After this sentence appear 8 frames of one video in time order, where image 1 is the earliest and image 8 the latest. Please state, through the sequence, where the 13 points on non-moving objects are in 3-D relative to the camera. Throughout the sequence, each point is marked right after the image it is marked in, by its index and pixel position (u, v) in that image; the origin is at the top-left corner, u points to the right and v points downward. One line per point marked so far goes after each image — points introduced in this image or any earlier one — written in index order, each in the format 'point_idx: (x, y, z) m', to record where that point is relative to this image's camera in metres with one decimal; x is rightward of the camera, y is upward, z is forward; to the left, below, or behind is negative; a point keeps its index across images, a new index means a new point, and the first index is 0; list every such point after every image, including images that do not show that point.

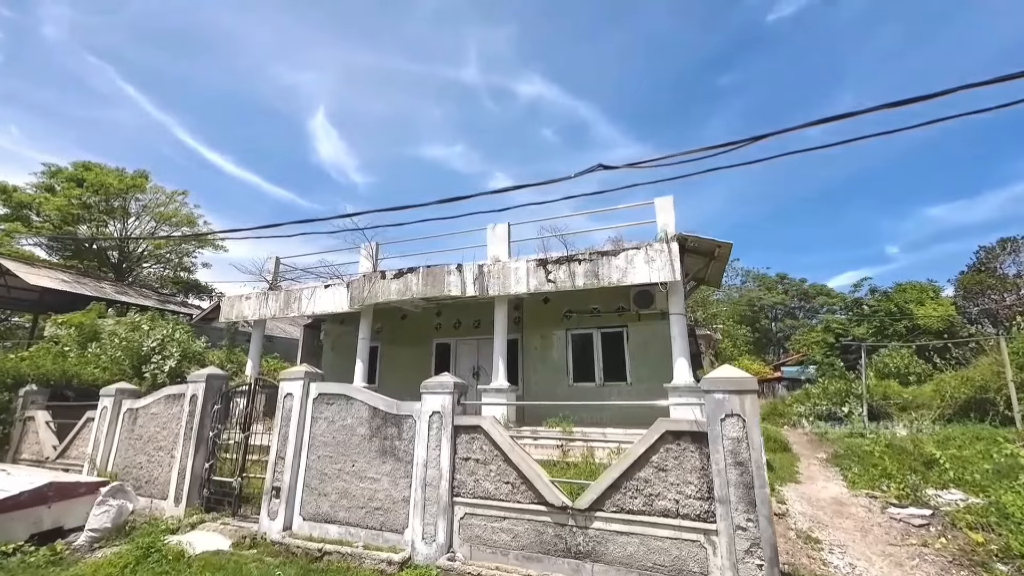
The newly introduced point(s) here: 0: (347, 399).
0: (-2.3, -1.5, +5.9) m
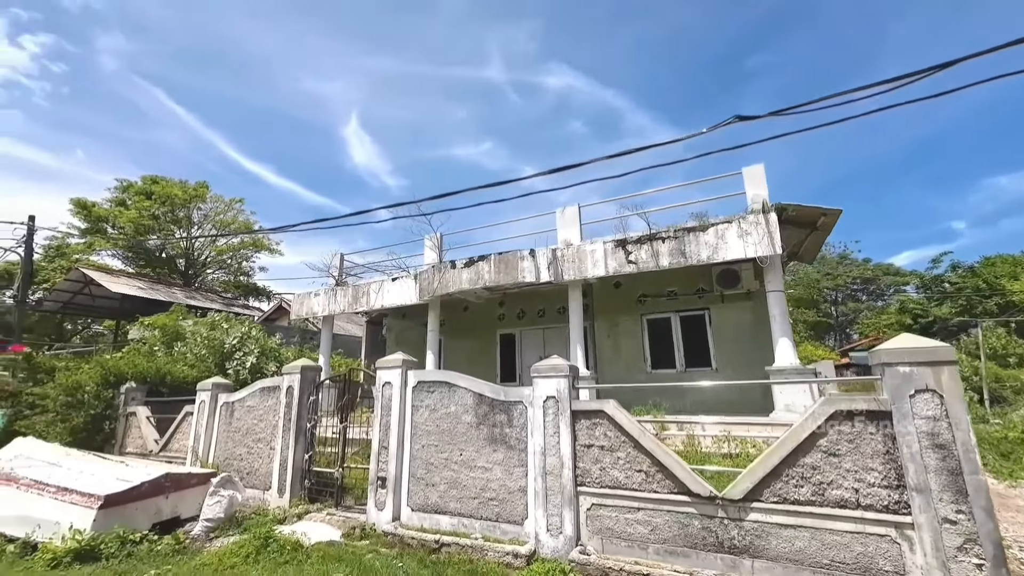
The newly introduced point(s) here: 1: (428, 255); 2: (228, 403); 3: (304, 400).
0: (-0.8, -1.3, +5.7) m
1: (-2.3, +0.9, +11.7) m
2: (-5.1, -2.1, +7.7) m
3: (-3.3, -1.8, +6.9) m
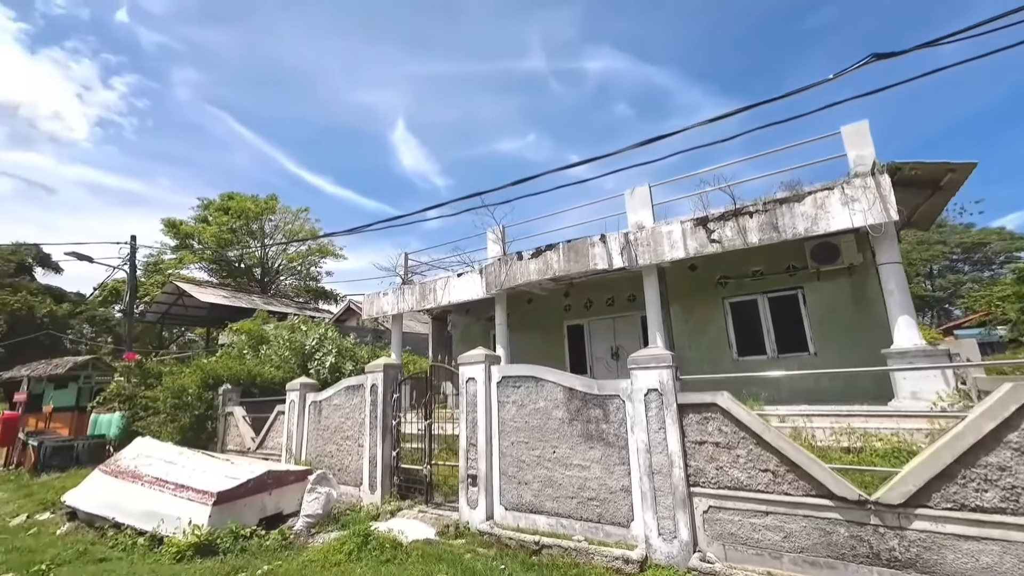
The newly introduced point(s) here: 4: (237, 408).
0: (+0.3, -1.2, +5.5) m
1: (-0.6, +1.1, +11.6) m
2: (-3.7, -2.1, +8.0) m
3: (-2.0, -1.8, +6.9) m
4: (-6.2, -2.7, +9.8) m
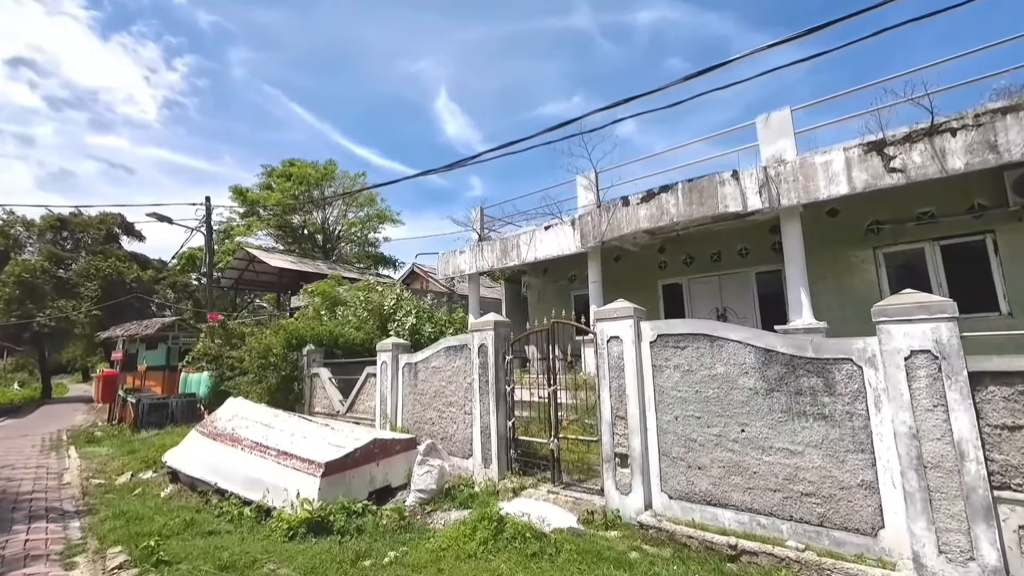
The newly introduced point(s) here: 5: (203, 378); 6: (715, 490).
0: (+2.0, -0.5, +4.2) m
1: (+1.7, +2.2, +10.3) m
2: (-1.7, -1.3, +7.2) m
3: (-0.2, -1.0, +6.0) m
4: (-4.1, -1.8, +9.3) m
5: (-8.4, -2.4, +11.6) m
6: (+1.9, -1.9, +4.1) m
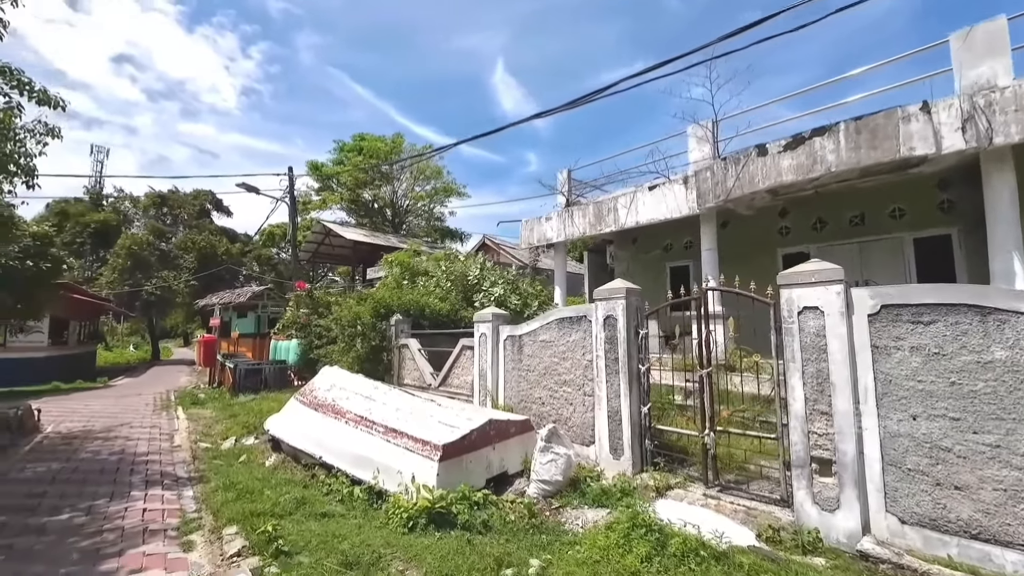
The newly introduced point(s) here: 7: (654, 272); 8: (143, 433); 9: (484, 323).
0: (+3.3, -0.2, +3.0) m
1: (+3.8, +2.8, +8.9) m
2: (0.0, -0.7, +6.5) m
3: (+1.4, -0.5, +5.0) m
4: (-2.1, -1.1, +8.9) m
5: (-6.0, -1.6, +11.7) m
6: (+3.2, -1.6, +2.9) m
7: (+4.1, +0.5, +12.5) m
8: (-6.2, -2.4, +7.2) m
9: (-0.4, -0.6, +6.9) m
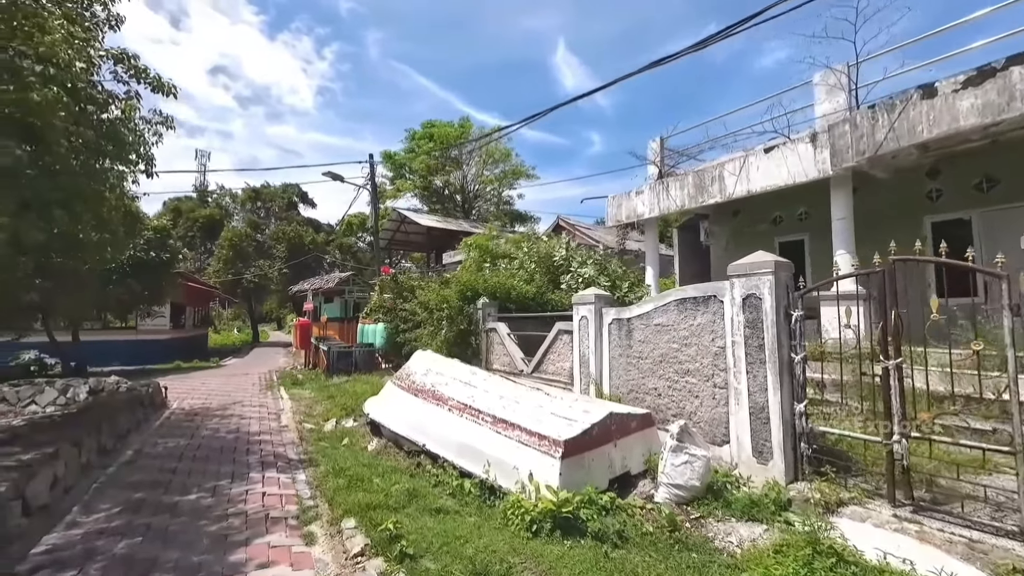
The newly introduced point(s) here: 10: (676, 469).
0: (+4.2, 0.0, +1.9) m
1: (+5.5, +3.3, +7.5) m
2: (+1.5, -0.4, +5.8) m
3: (+2.6, -0.3, +4.2) m
4: (-0.2, -0.7, +8.5) m
5: (-3.7, -1.2, +12.0) m
6: (+4.1, -1.4, +1.9) m
7: (+6.4, +1.0, +11.1) m
8: (-4.5, -2.2, +7.5) m
9: (+1.1, -0.3, +6.3) m
10: (+1.5, -1.7, +4.0) m
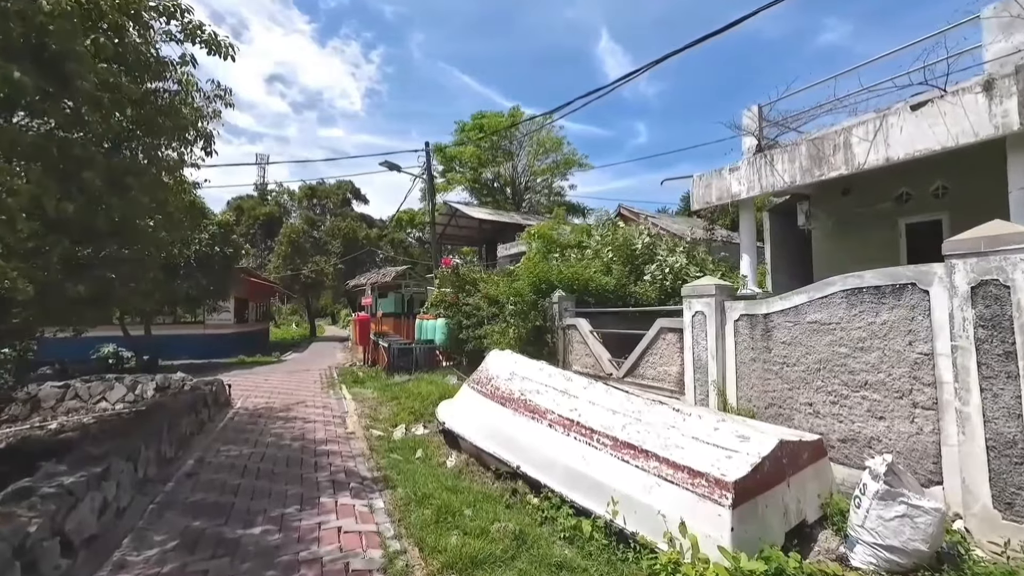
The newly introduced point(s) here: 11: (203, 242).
0: (+4.9, +0.1, +0.5) m
1: (+6.8, +3.4, +5.9) m
2: (+2.7, -0.3, +4.7) m
3: (+3.6, -0.2, +2.9) m
4: (+1.2, -0.6, +7.5) m
5: (-1.9, -1.0, +11.3) m
6: (+4.9, -1.3, +0.5) m
7: (+8.1, +1.2, +9.4) m
8: (-3.2, -2.1, +7.0) m
9: (+2.3, -0.1, +5.2) m
10: (+2.5, -1.6, +2.9) m
11: (-9.4, +1.4, +13.1) m
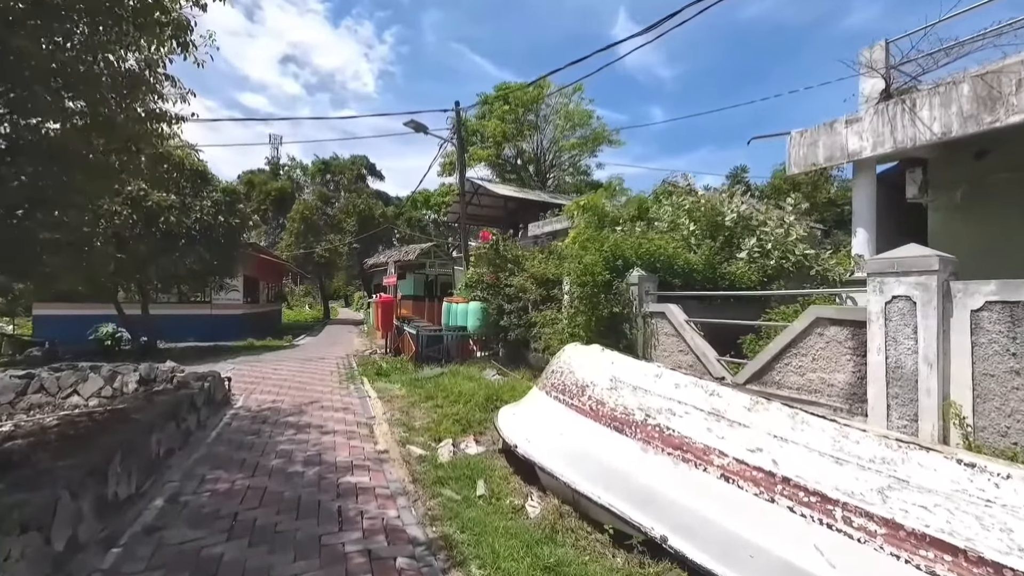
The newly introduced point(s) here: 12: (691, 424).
0: (+5.8, +0.2, -1.3) m
1: (+7.8, +3.6, +3.9) m
2: (+3.6, -0.1, +3.0) m
3: (+4.5, 0.0, +1.2) m
4: (+2.2, -0.2, +5.8) m
5: (-0.8, -0.5, +9.7) m
6: (+5.7, -1.2, -1.3) m
7: (+9.1, +1.5, +7.5) m
8: (-2.2, -1.7, +5.5) m
9: (+3.2, +0.1, +3.5) m
10: (+3.4, -1.4, +1.2) m
11: (-8.3, +2.1, +11.6) m
12: (+1.3, -0.9, +3.0) m
